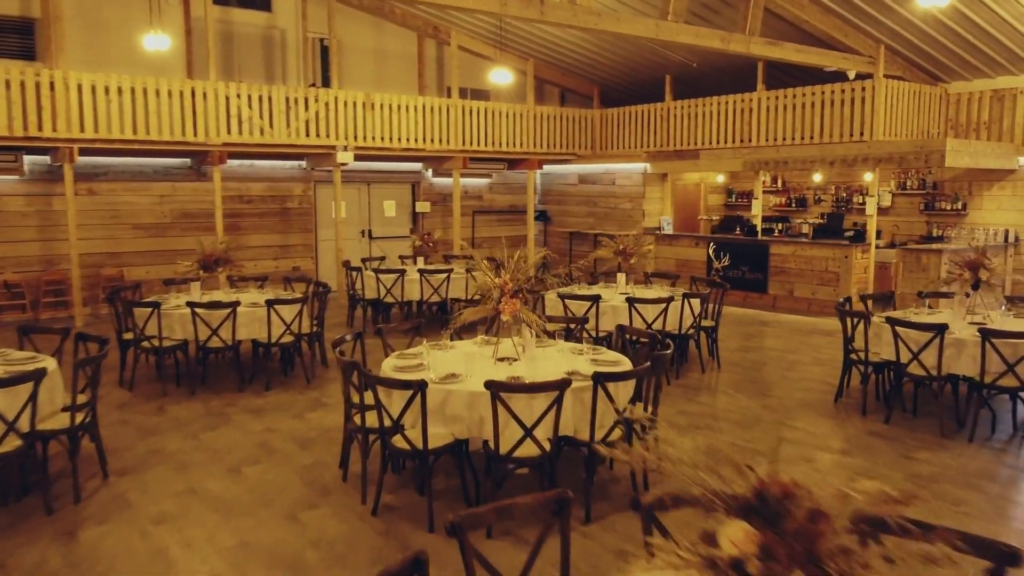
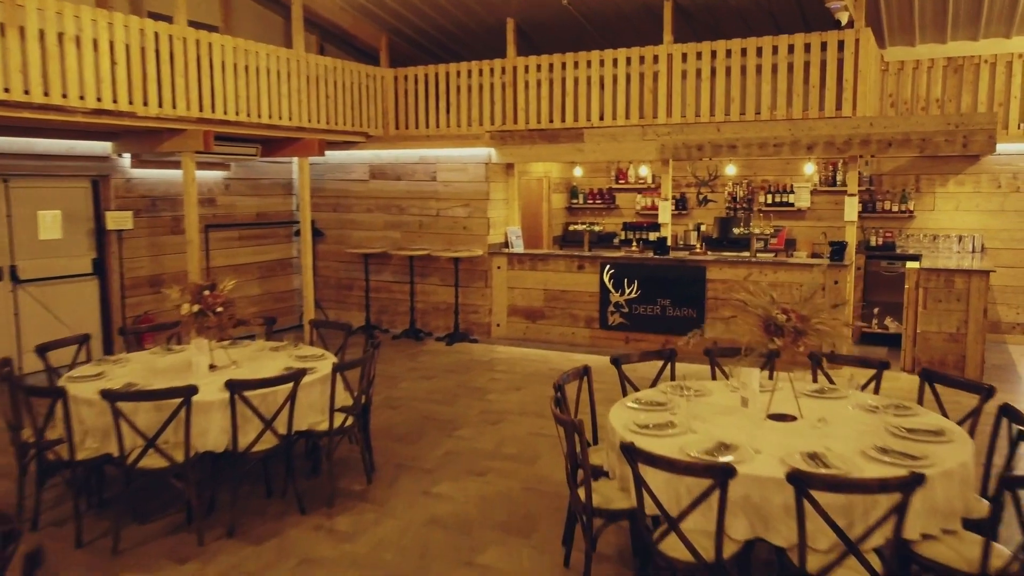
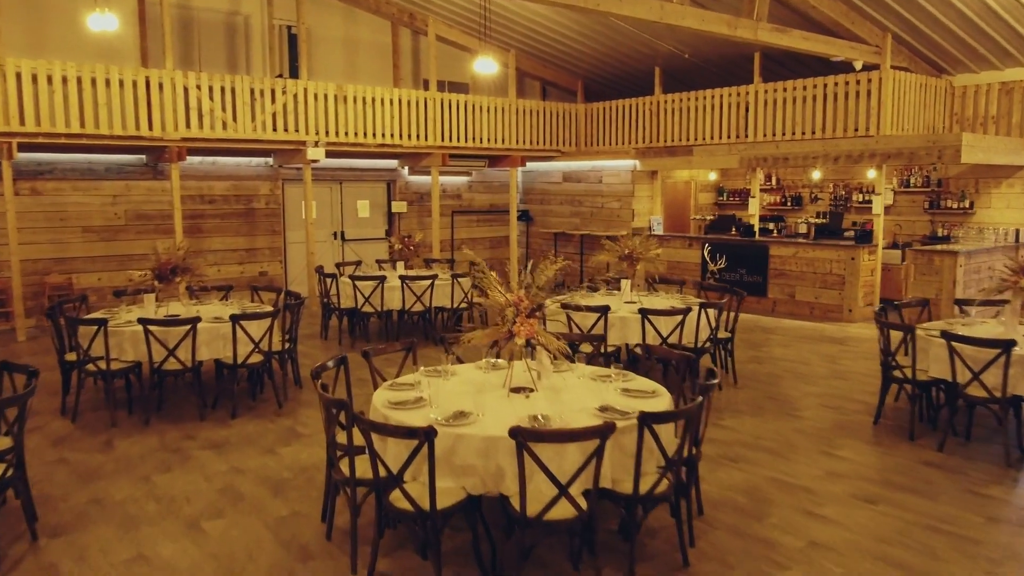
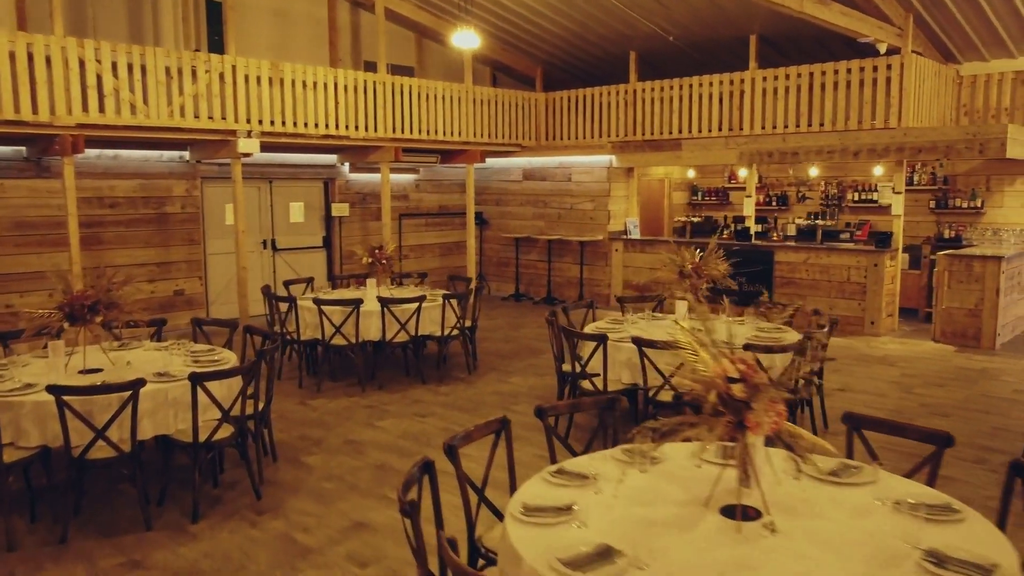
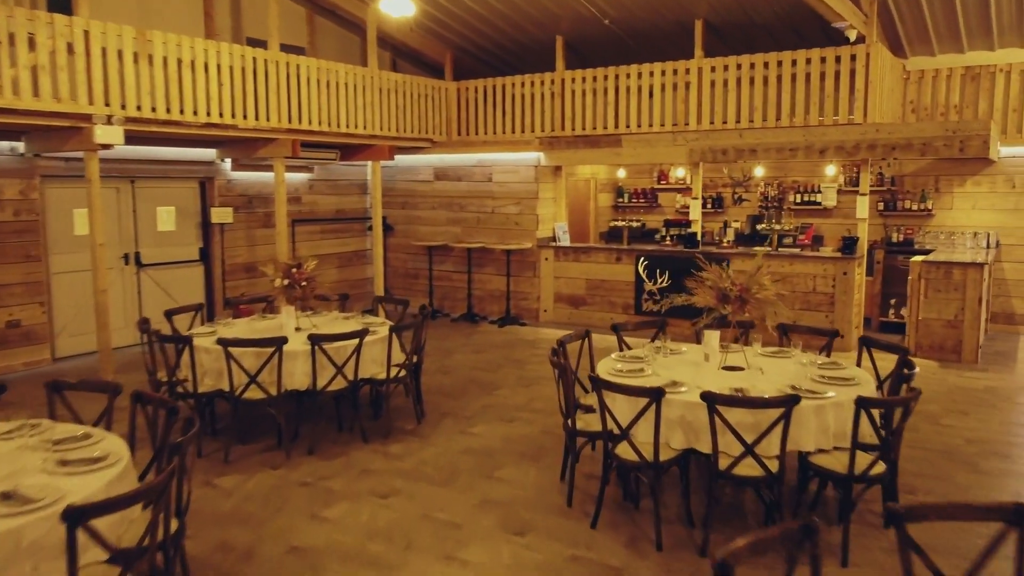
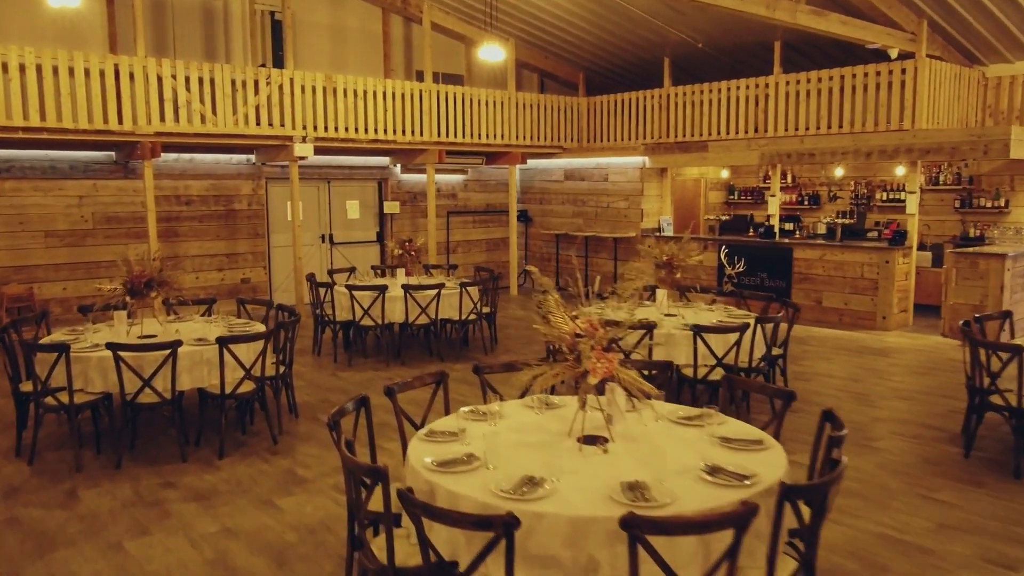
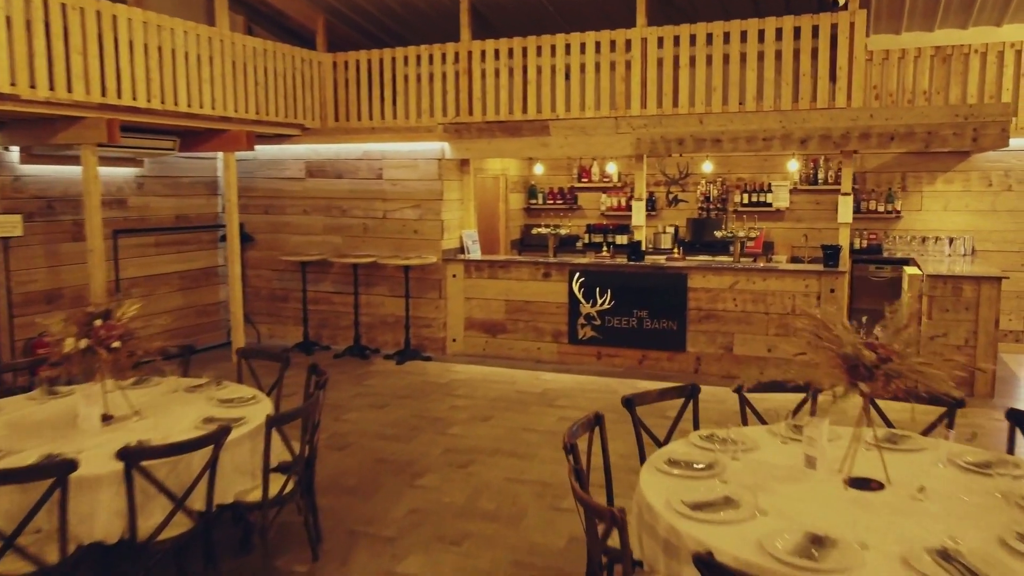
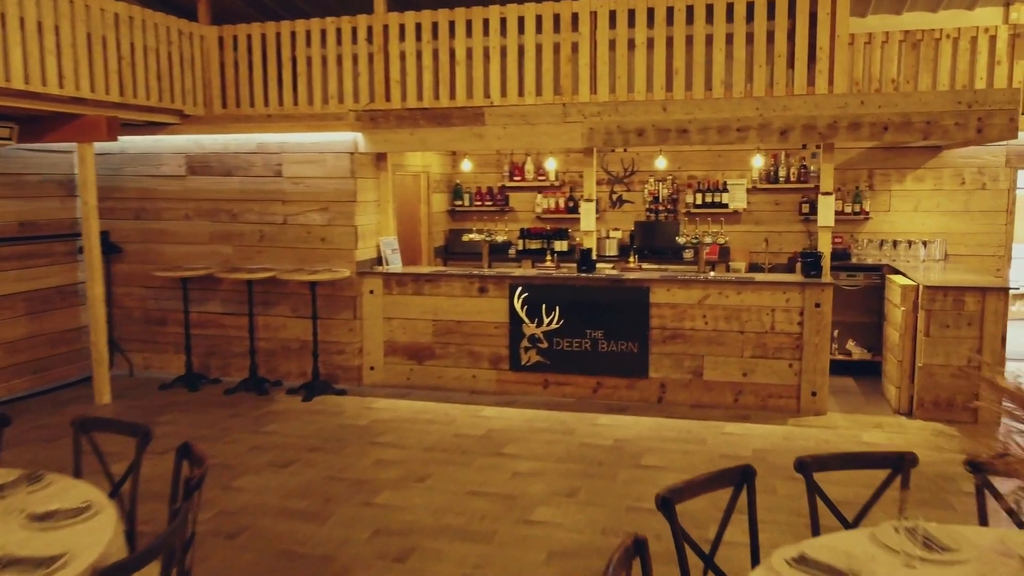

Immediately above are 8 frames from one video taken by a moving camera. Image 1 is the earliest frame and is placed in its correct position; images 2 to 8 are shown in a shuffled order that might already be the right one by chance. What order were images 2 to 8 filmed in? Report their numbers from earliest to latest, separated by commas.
3, 6, 4, 5, 2, 7, 8
